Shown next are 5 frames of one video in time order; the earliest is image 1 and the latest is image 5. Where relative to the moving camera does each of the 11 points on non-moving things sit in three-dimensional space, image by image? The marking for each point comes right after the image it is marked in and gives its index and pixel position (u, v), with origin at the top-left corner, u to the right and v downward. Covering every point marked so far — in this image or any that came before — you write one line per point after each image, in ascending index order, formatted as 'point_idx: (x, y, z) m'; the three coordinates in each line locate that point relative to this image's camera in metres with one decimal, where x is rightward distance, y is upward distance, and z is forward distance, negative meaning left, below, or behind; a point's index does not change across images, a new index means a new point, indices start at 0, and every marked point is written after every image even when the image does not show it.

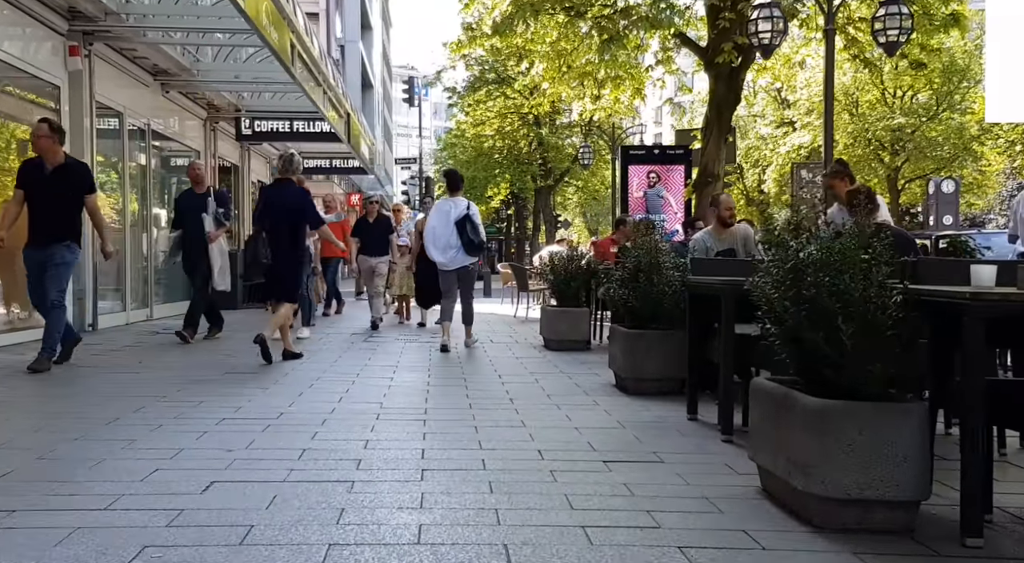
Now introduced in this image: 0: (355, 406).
0: (-1.1, -0.9, +7.3) m
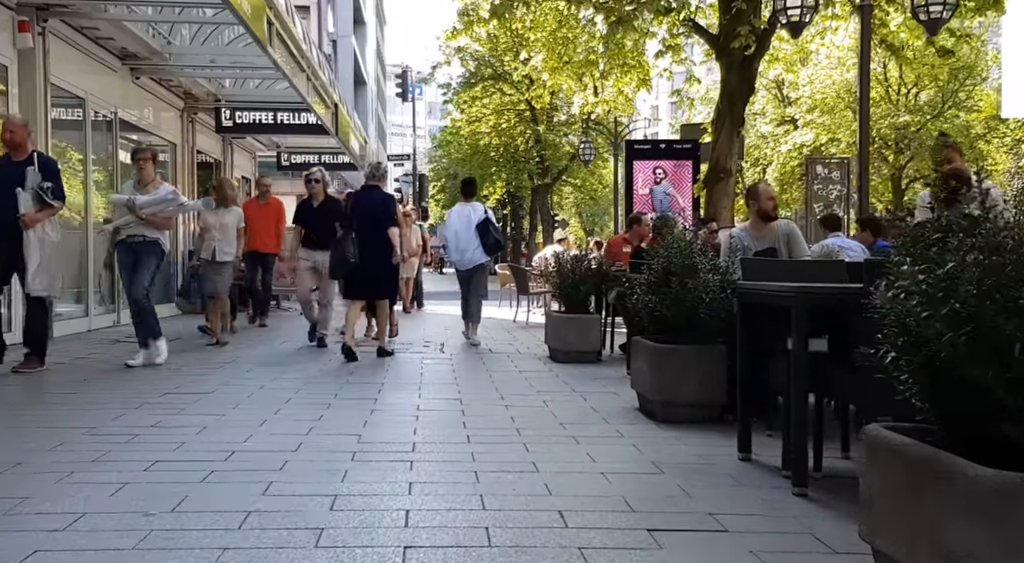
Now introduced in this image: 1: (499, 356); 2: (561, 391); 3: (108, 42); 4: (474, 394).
0: (-1.0, -0.9, +6.0) m
1: (-0.1, -0.8, +11.2) m
2: (+0.4, -0.8, +8.1) m
3: (-5.5, +3.3, +14.5) m
4: (-0.3, -0.8, +7.9) m
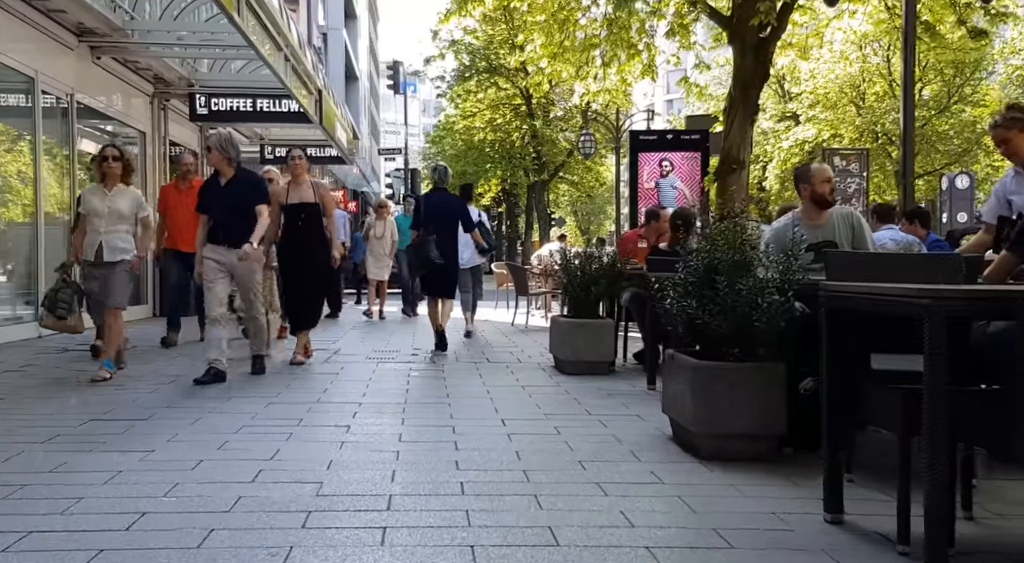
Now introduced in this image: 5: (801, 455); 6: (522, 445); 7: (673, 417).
0: (-1.0, -0.9, +4.6) m
1: (-0.1, -0.8, +9.8) m
2: (+0.4, -0.8, +6.8) m
3: (-5.5, +3.3, +13.1) m
4: (-0.3, -0.8, +6.5) m
5: (+1.5, -0.9, +5.4) m
6: (+0.1, -0.9, +5.6) m
7: (+0.9, -0.7, +5.7) m
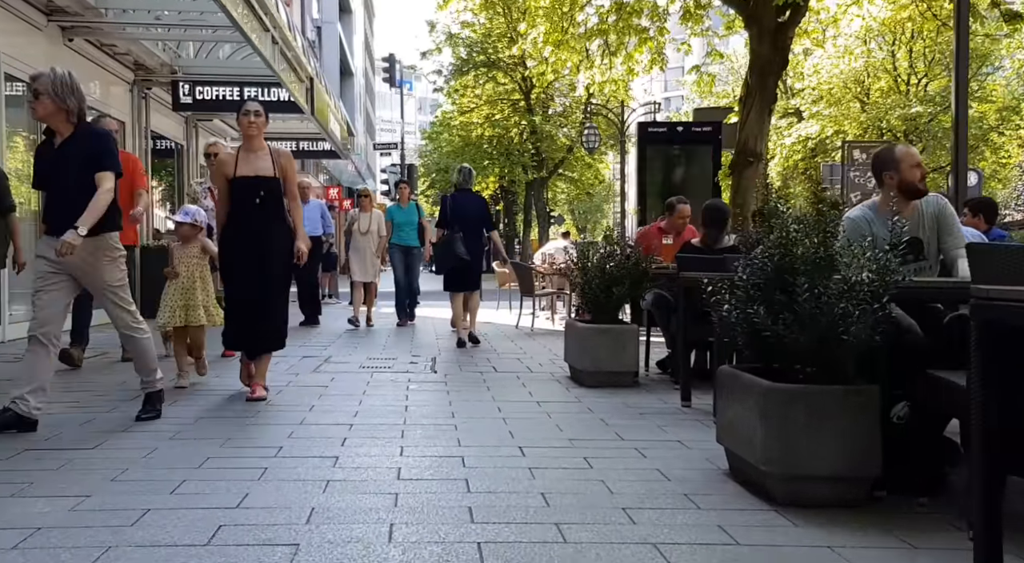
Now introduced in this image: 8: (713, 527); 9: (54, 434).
0: (-0.9, -0.9, +3.5) m
1: (-0.1, -0.8, +8.8) m
2: (+0.5, -0.8, +5.7) m
3: (-5.4, +3.3, +12.0) m
4: (-0.2, -0.8, +5.5) m
5: (+1.6, -0.9, +4.3) m
6: (+0.2, -0.9, +4.5) m
7: (+1.0, -0.7, +4.7) m
8: (+0.7, -0.9, +3.9) m
9: (-2.4, -0.8, +5.6) m
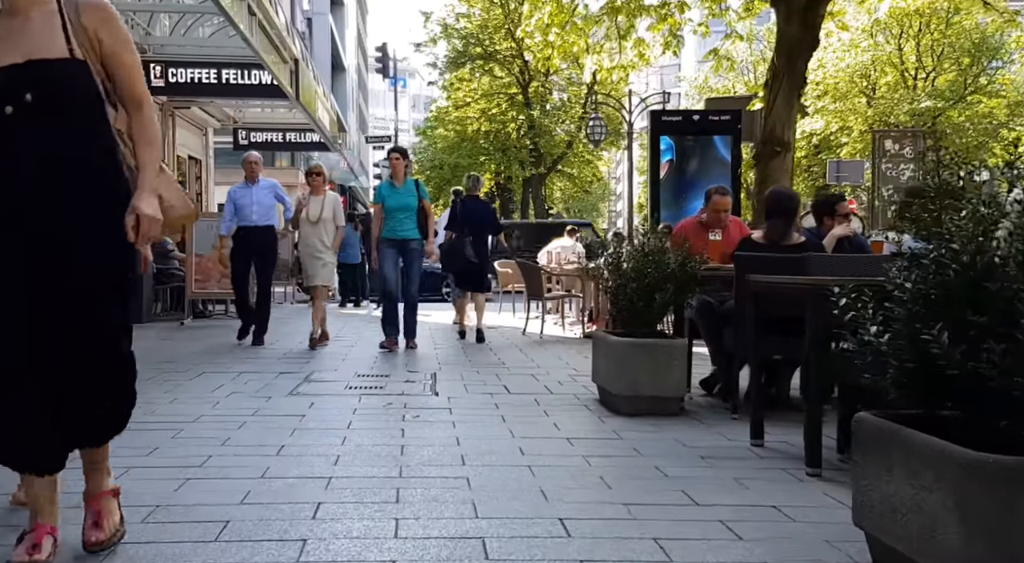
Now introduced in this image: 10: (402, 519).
0: (-0.8, -0.9, +2.0) m
1: (+0.1, -0.8, +7.3) m
2: (+0.6, -0.9, +4.2) m
3: (-5.4, +3.2, +10.4) m
4: (0.0, -0.9, +4.0) m
5: (+1.7, -0.9, +2.8) m
6: (+0.3, -0.9, +3.0) m
7: (+1.1, -0.8, +3.2) m
8: (+0.9, -0.9, +2.4) m
9: (-2.3, -0.8, +4.0) m
10: (-0.4, -0.9, +3.9) m
